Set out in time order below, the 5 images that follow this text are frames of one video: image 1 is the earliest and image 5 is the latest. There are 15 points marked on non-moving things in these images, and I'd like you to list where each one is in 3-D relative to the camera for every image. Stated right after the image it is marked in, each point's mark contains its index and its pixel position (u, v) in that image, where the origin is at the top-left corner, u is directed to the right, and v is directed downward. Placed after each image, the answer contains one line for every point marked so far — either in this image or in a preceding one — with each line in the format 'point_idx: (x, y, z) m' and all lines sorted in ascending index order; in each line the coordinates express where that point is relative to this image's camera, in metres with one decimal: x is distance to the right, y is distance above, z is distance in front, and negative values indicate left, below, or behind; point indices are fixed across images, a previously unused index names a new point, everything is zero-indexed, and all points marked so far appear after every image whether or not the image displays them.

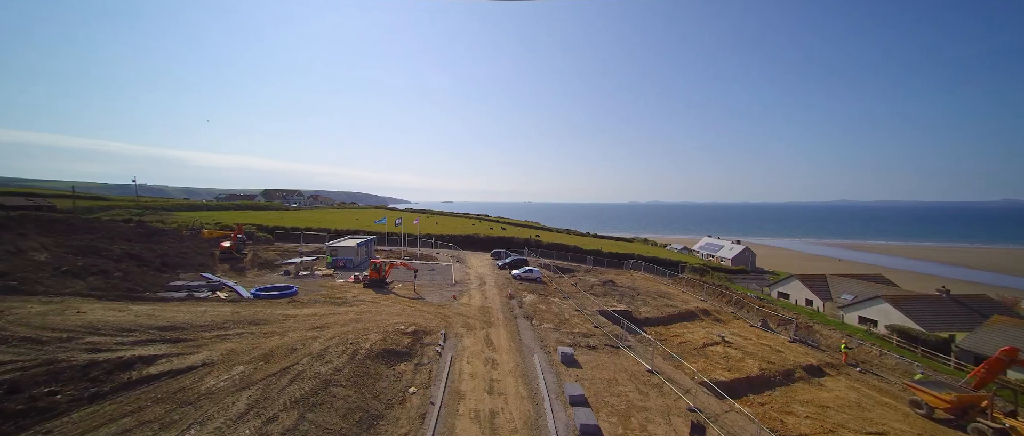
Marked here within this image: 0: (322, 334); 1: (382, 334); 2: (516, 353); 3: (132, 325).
0: (-9.3, -5.6, +17.9) m
1: (-6.8, -6.0, +19.2) m
2: (+0.2, -7.2, +19.5) m
3: (-15.9, -4.5, +15.5) m
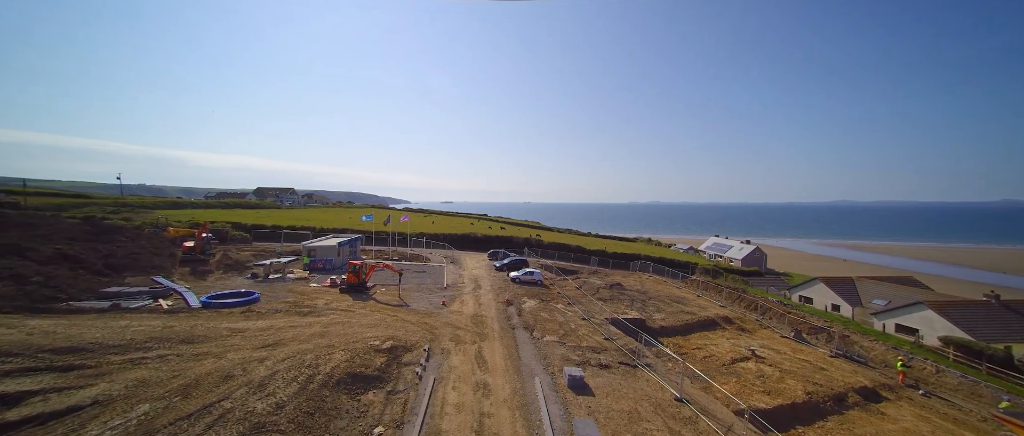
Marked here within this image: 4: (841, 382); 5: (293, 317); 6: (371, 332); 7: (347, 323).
0: (-9.4, -5.3, +14.4) m
1: (-6.9, -5.7, +15.7) m
2: (+0.1, -6.9, +16.1) m
3: (-16.1, -4.2, +12.0) m
4: (+16.7, -8.3, +18.8) m
5: (-10.9, -5.0, +18.4) m
6: (-7.0, -5.6, +18.2) m
7: (-8.3, -5.3, +18.7) m
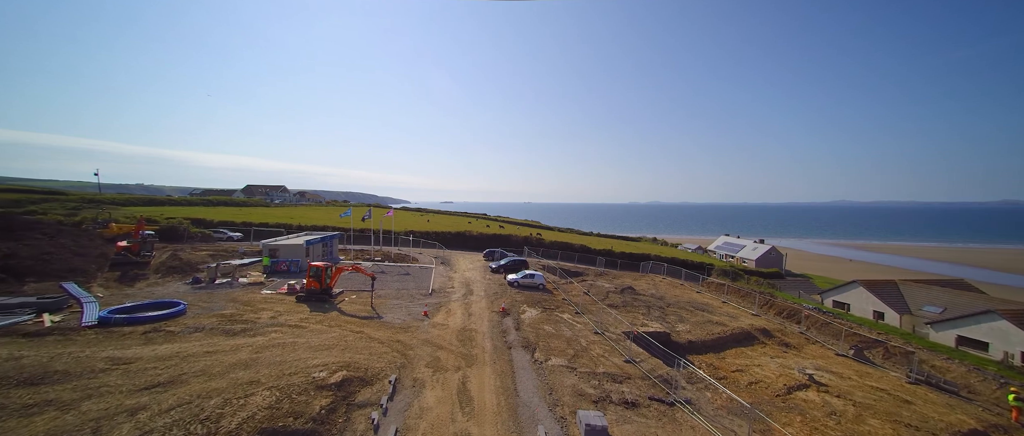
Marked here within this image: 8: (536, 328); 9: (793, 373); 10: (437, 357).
0: (-9.6, -4.9, +9.9) m
1: (-7.1, -5.2, +11.2) m
2: (-0.1, -6.4, +11.6) m
3: (-16.3, -3.7, +7.5) m
4: (+16.5, -7.9, +14.3) m
5: (-11.1, -4.5, +13.9) m
6: (-7.1, -5.2, +13.7) m
7: (-8.5, -4.9, +14.2) m
8: (+1.3, -5.9, +19.9) m
9: (+14.1, -7.7, +18.5) m
10: (-3.2, -5.9, +15.7) m
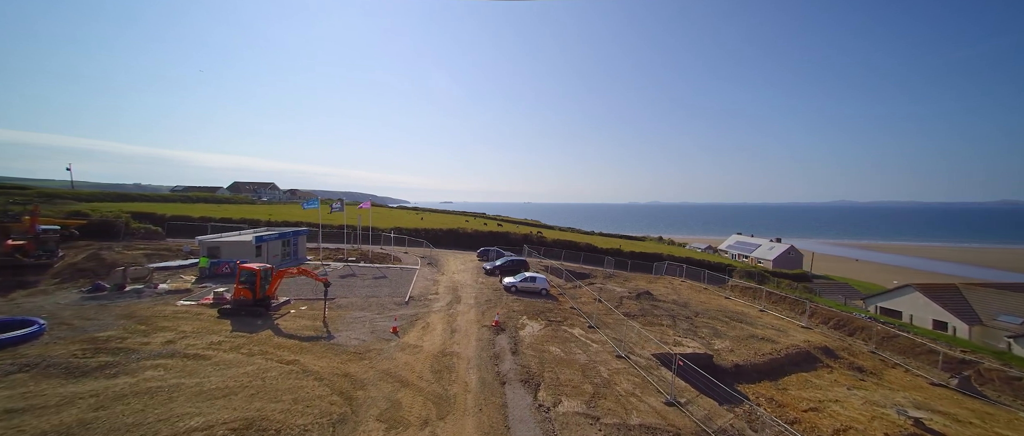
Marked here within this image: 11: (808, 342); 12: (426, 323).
0: (-9.8, -4.3, +5.1) m
1: (-7.3, -4.7, +6.4) m
2: (-0.3, -5.9, +6.7) m
3: (-16.4, -3.2, +2.7) m
4: (+16.3, -7.4, +9.4) m
5: (-11.3, -4.0, +9.0) m
6: (-7.3, -4.6, +8.9) m
7: (-8.7, -4.4, +9.3) m
8: (+1.1, -5.4, +15.0) m
9: (+13.9, -7.2, +13.7) m
10: (-3.4, -5.4, +10.8) m
11: (+15.7, -6.6, +19.6) m
12: (-4.0, -4.9, +17.1) m
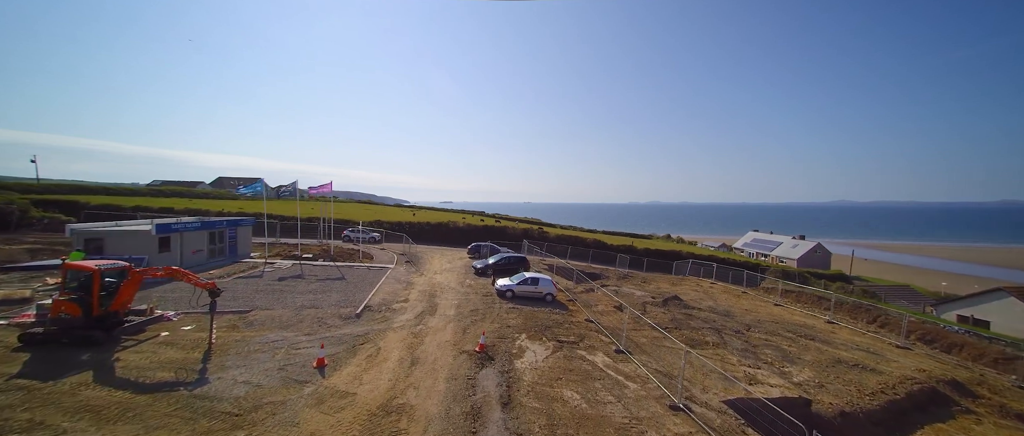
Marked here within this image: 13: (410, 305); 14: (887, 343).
0: (-10.0, -3.5, -0.6) m
1: (-7.5, -3.9, +0.7) m
2: (-0.5, -5.1, +1.1) m
3: (-16.7, -2.4, -3.0) m
4: (+16.1, -6.5, +3.8) m
5: (-11.5, -3.2, +3.4) m
6: (-7.6, -3.8, +3.2) m
7: (-8.9, -3.6, +3.7) m
8: (+0.9, -4.6, +9.4) m
9: (+13.7, -6.4, +8.0) m
10: (-3.6, -4.5, +5.1) m
11: (+15.5, -5.8, +14.0) m
12: (-4.2, -4.0, +11.4) m
13: (-4.4, -3.8, +16.2) m
14: (+17.3, -5.7, +17.2) m
